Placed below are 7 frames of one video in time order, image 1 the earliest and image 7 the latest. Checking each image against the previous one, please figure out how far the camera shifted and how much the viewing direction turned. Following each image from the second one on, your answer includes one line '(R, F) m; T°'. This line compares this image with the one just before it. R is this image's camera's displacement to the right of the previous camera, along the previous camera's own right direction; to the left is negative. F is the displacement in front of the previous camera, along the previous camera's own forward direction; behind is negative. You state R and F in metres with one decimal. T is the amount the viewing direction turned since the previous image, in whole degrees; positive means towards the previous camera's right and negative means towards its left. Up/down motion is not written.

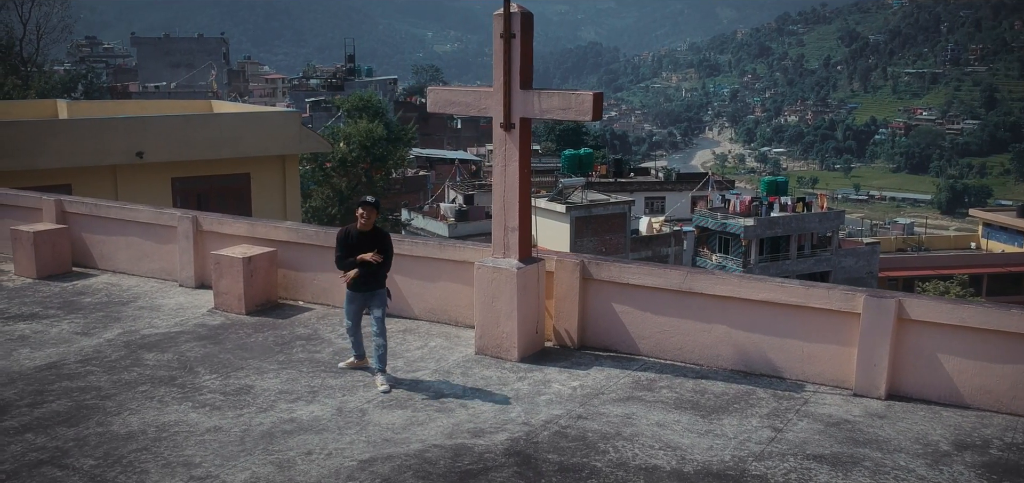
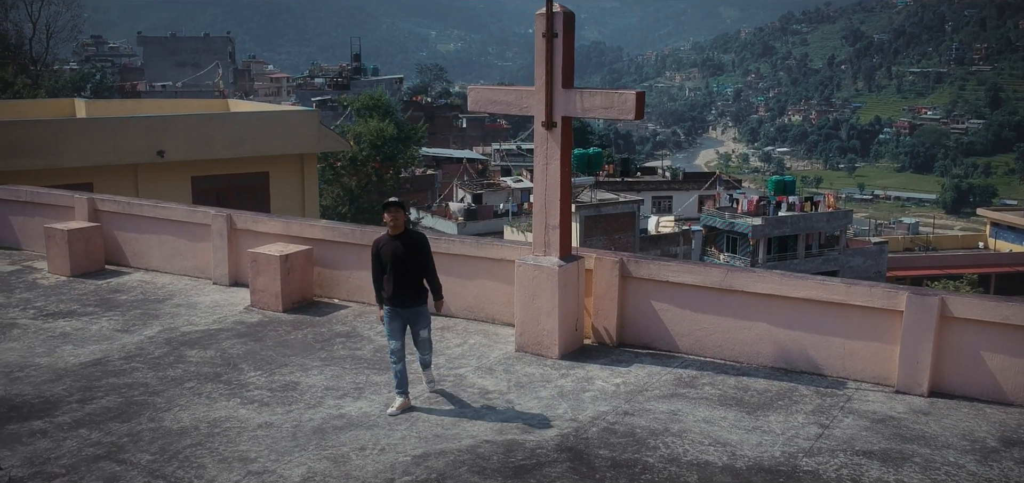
(-0.3, 0.0) m; 0°
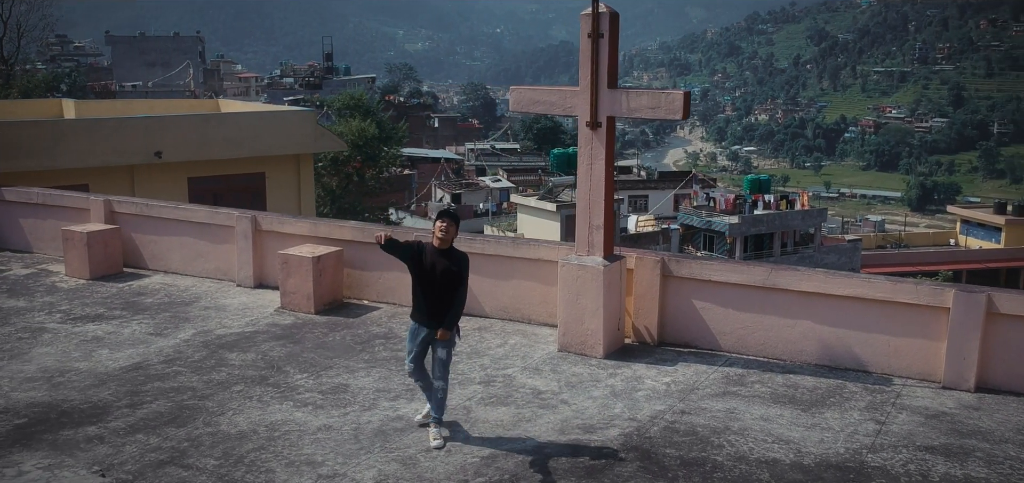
(-0.5, 0.0) m; +2°
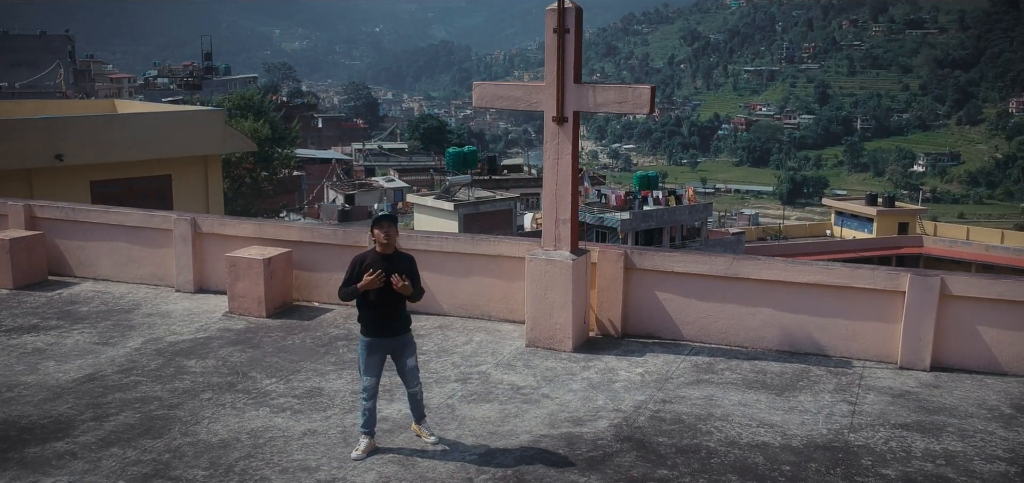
(-0.6, +0.1) m; +7°
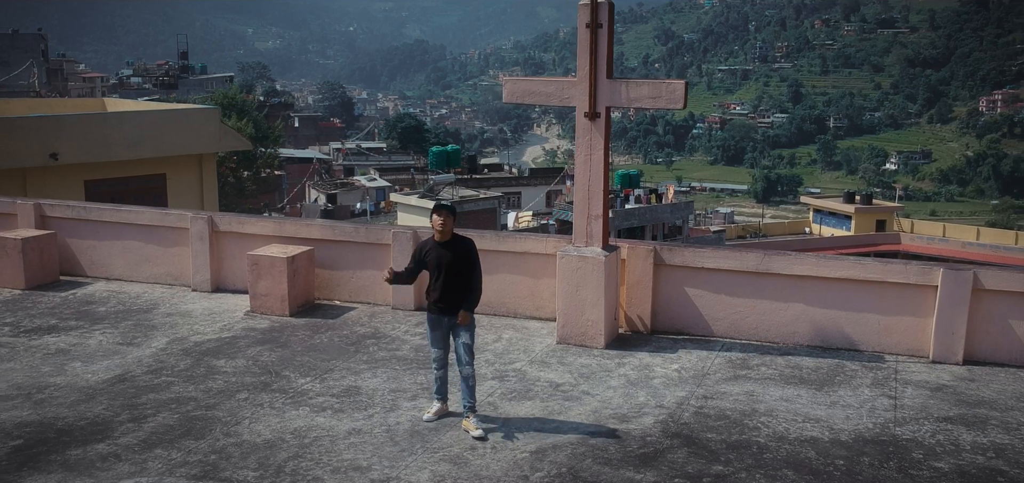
(-0.4, 0.0) m; +1°
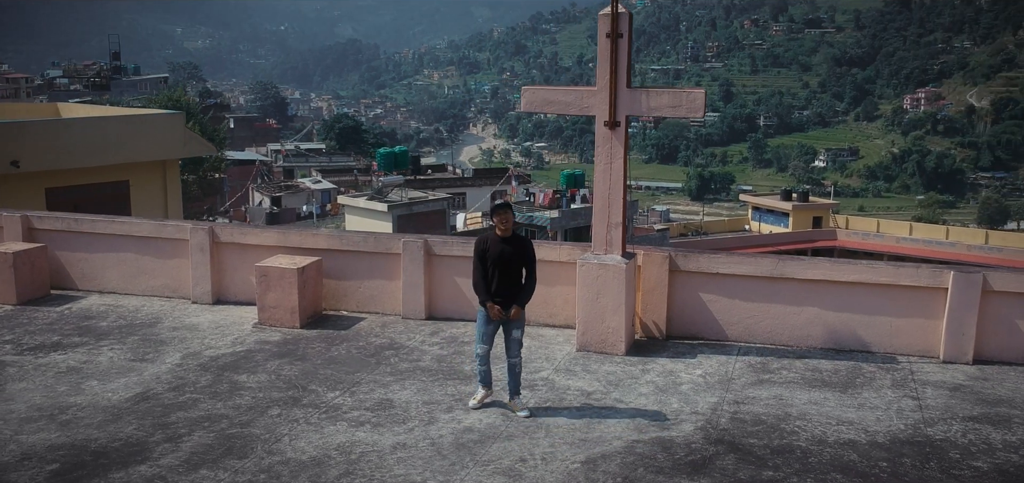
(-0.6, 0.0) m; +4°
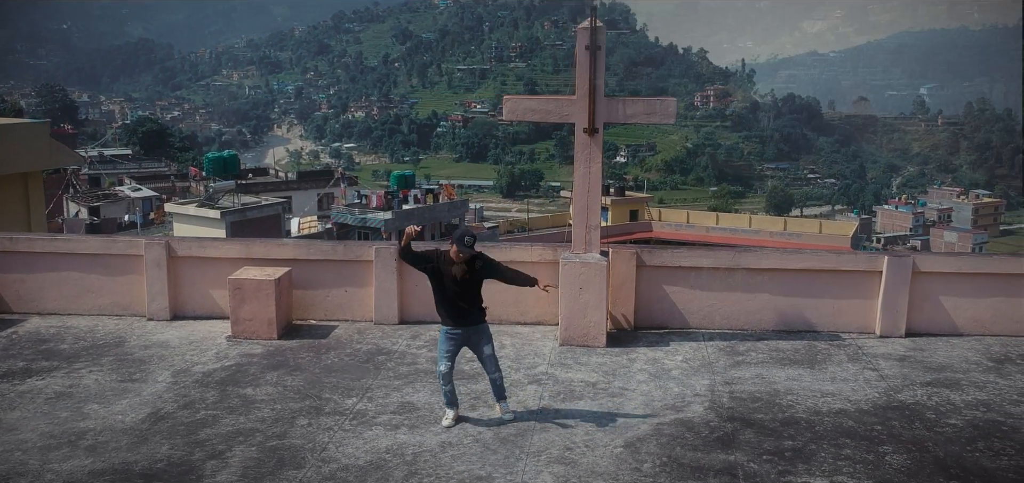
(-1.3, -0.2) m; +11°
